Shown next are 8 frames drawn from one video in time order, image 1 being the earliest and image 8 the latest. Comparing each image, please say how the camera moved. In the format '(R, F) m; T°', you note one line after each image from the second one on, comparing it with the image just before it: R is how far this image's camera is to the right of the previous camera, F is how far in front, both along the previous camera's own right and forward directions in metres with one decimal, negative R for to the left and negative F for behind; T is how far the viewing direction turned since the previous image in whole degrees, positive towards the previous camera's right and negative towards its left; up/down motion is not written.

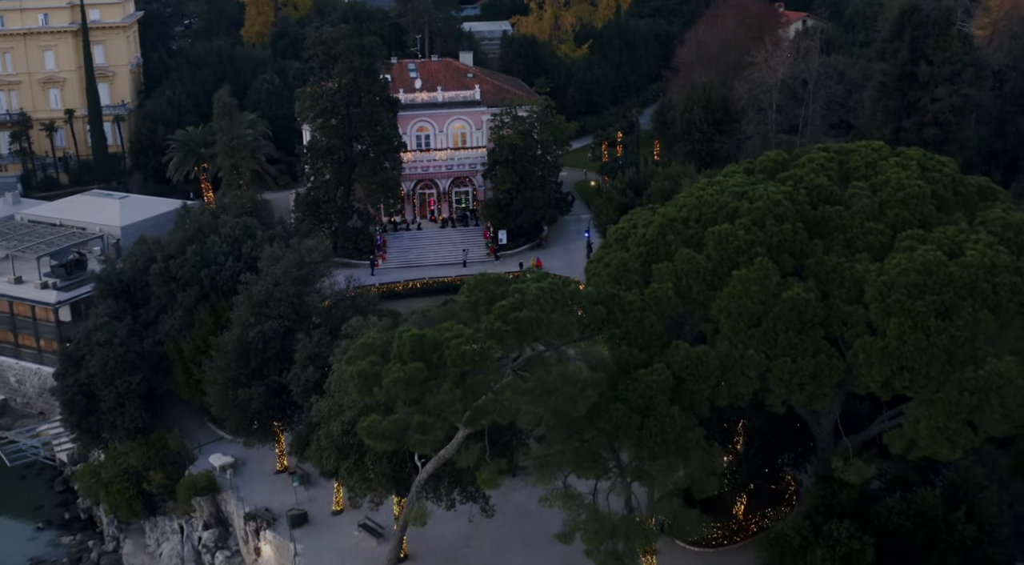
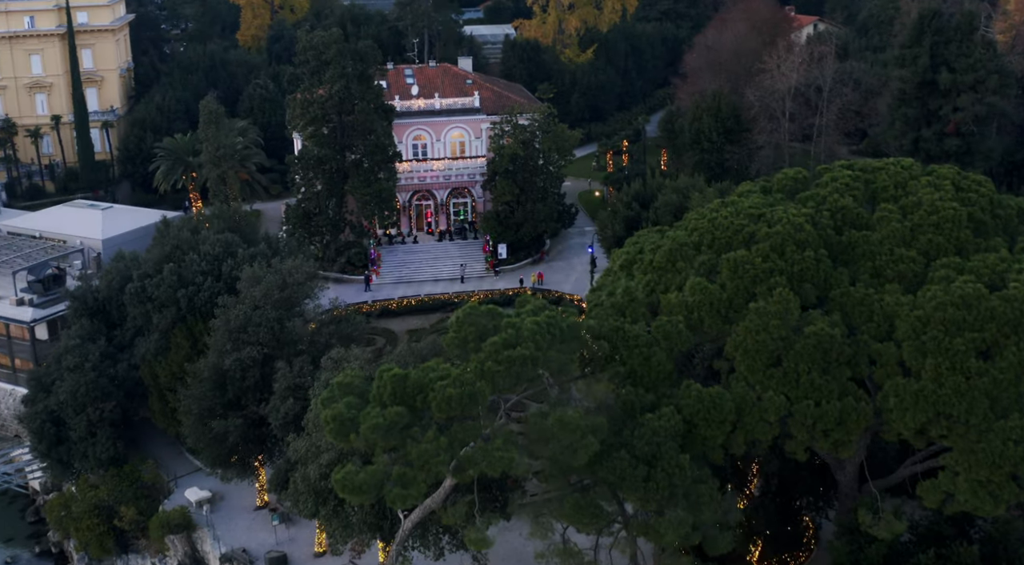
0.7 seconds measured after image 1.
(+0.3, +2.3) m; 0°
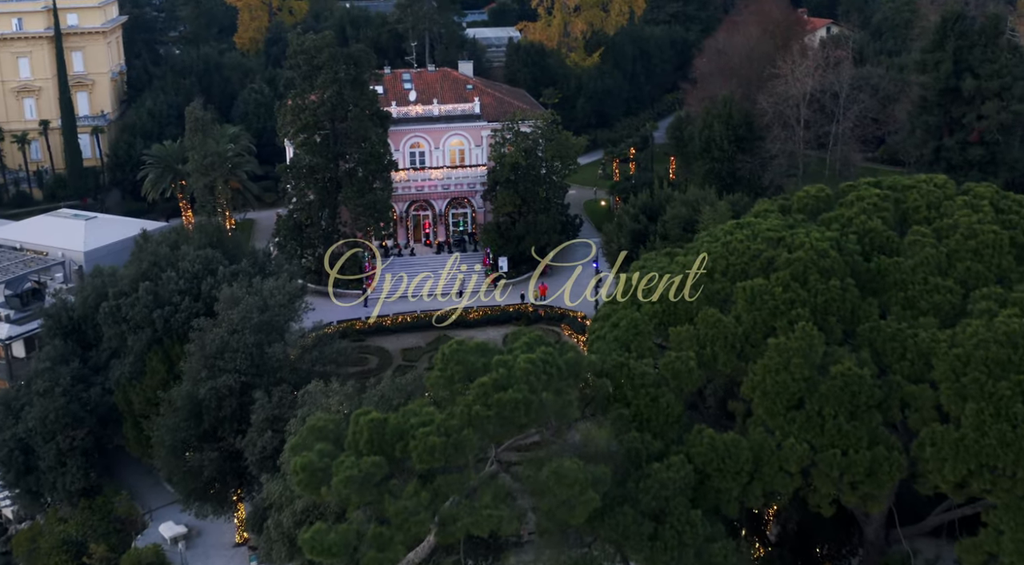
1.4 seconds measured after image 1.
(+0.3, +2.2) m; 0°
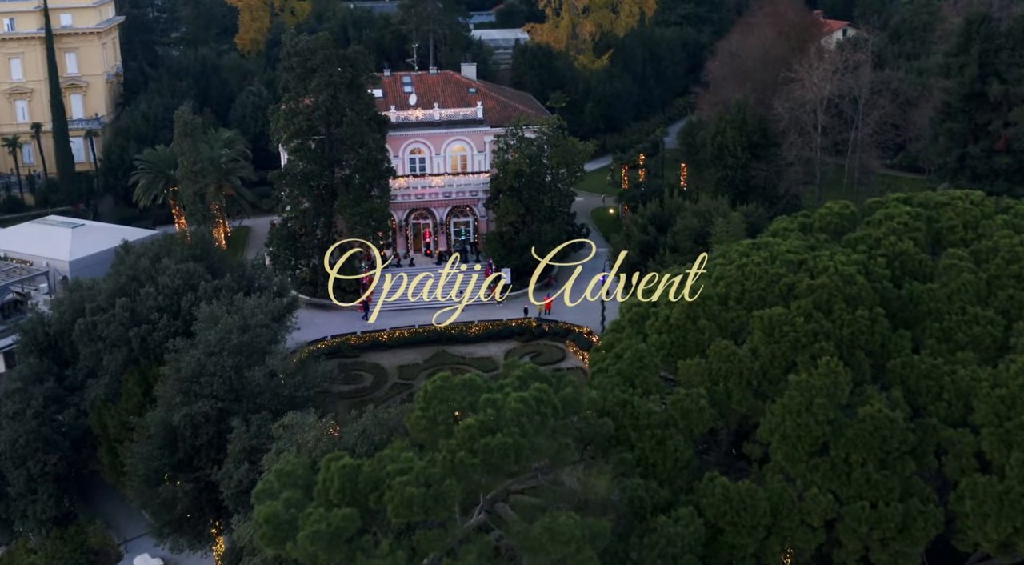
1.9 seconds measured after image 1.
(+0.4, +2.0) m; -1°
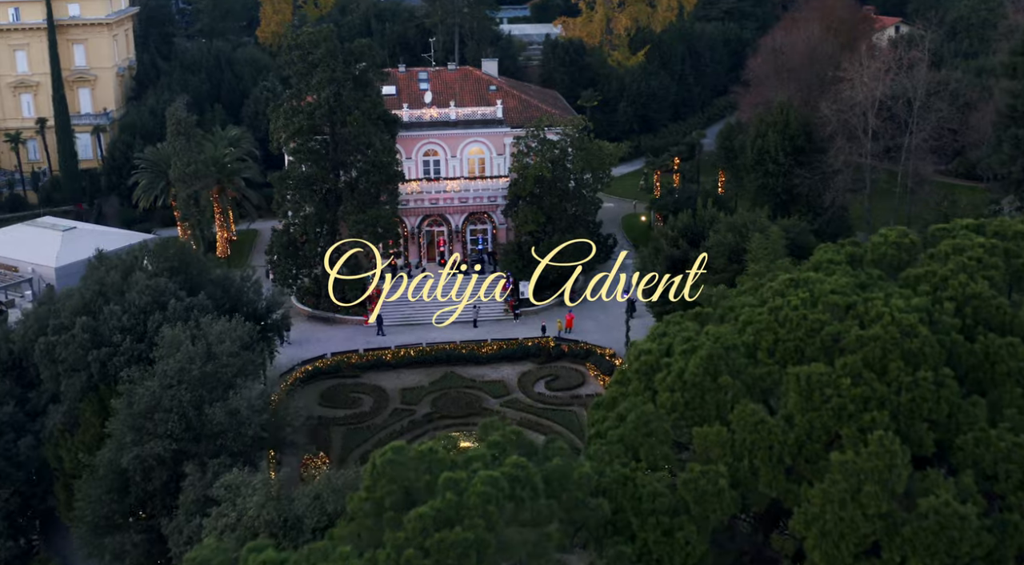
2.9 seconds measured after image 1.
(+1.0, +3.5) m; -2°
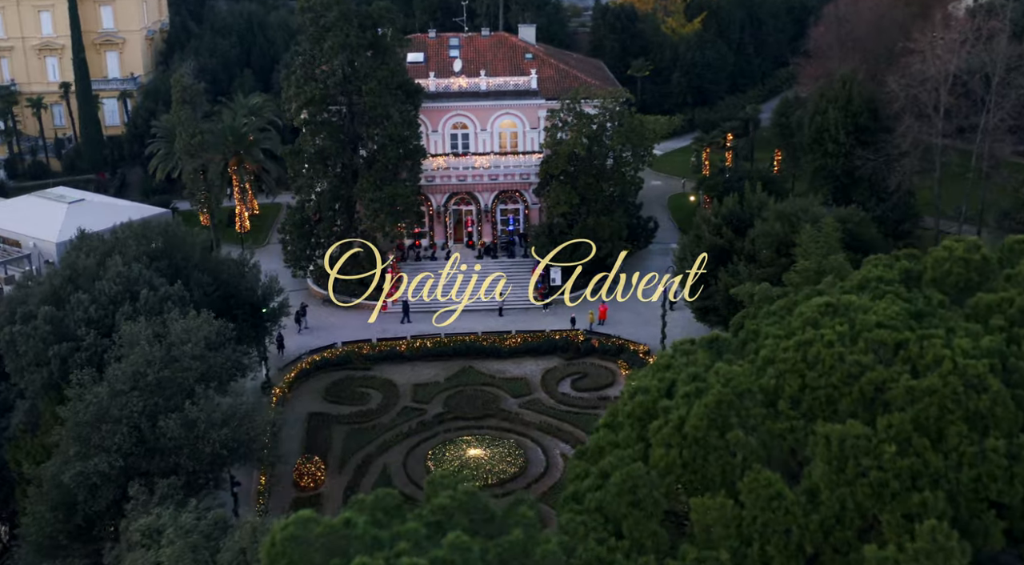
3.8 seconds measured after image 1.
(+1.4, +3.2) m; -4°
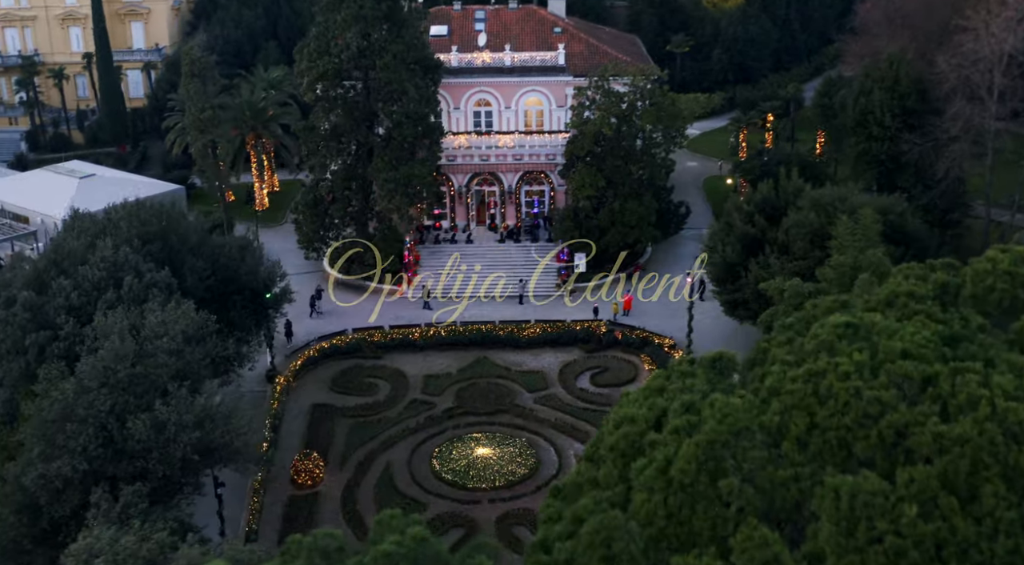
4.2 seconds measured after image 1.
(+1.0, +1.8) m; -3°
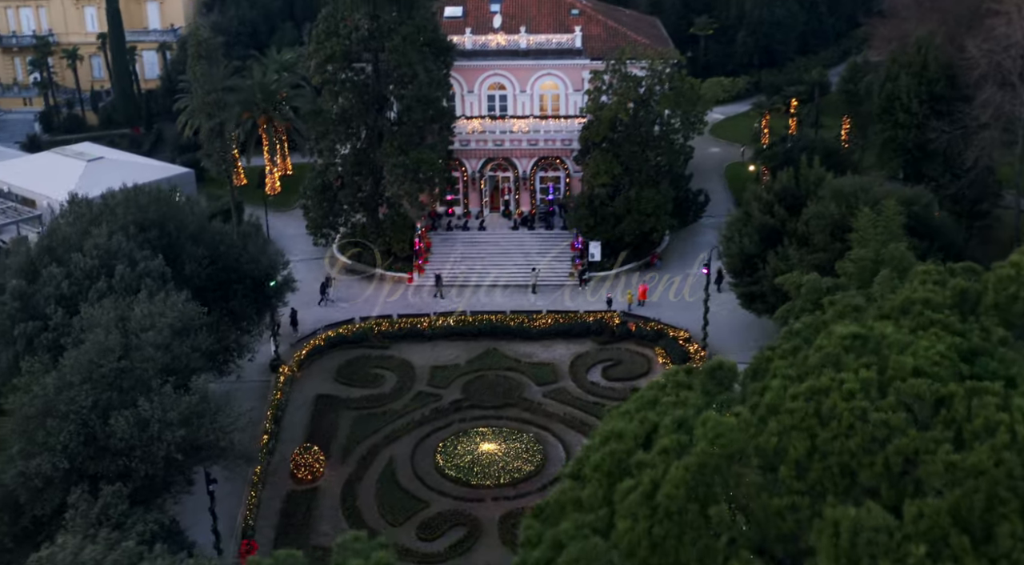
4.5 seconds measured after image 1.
(+0.6, +0.9) m; -2°
